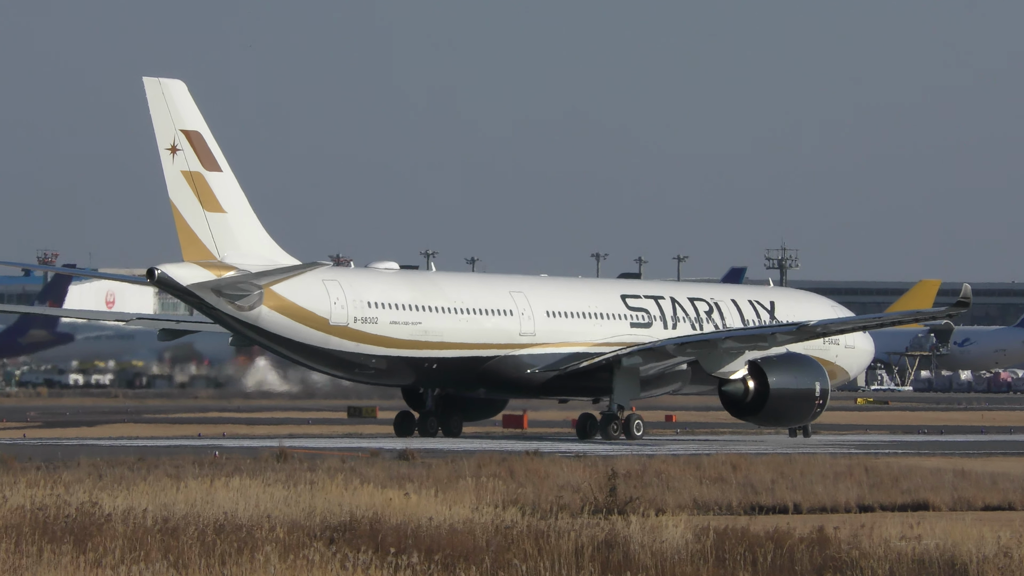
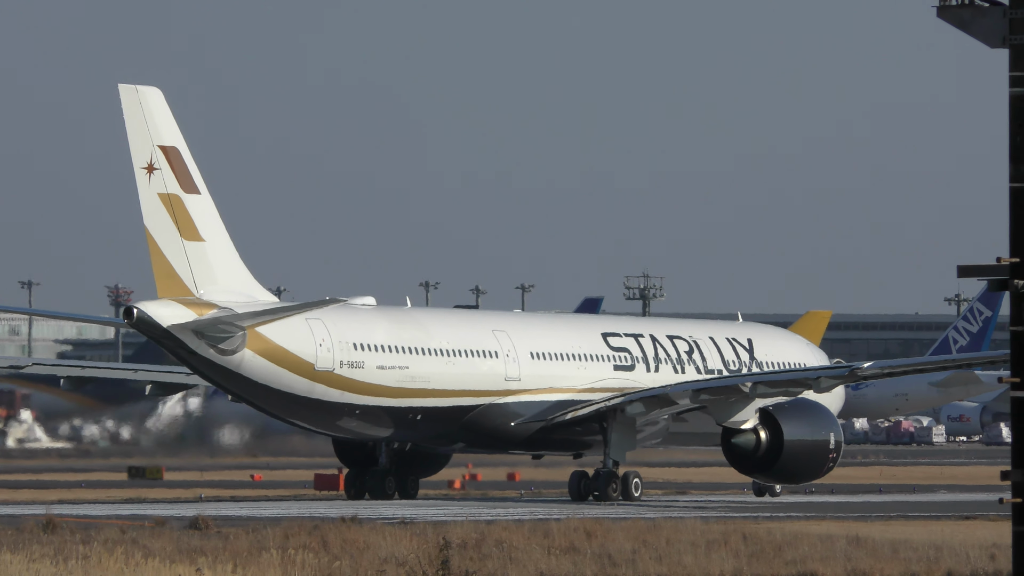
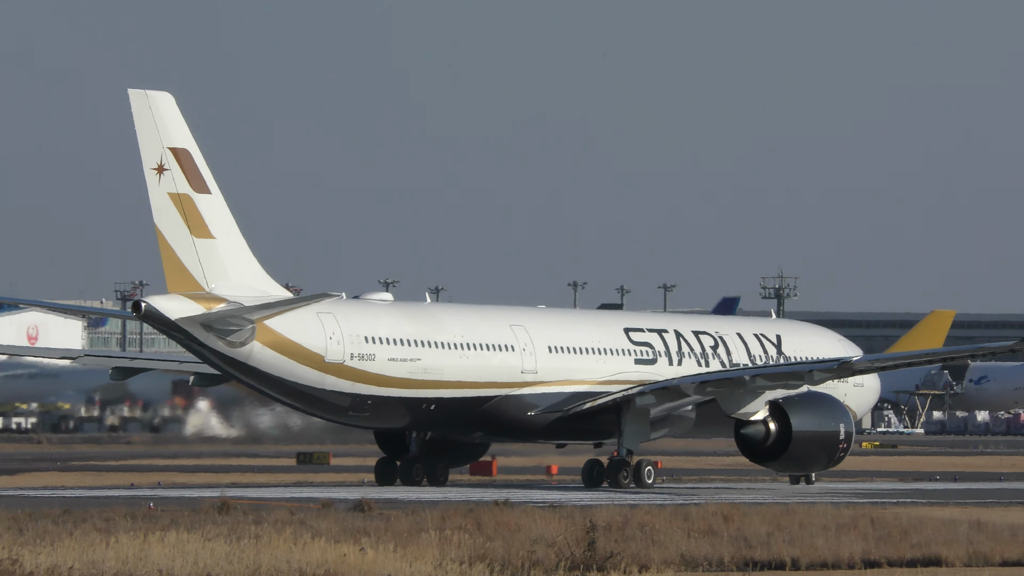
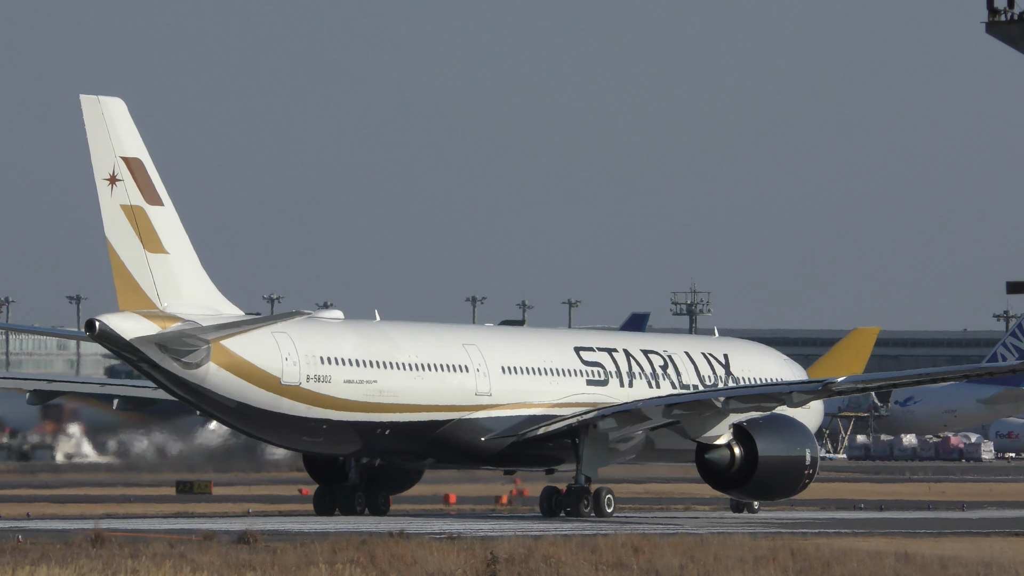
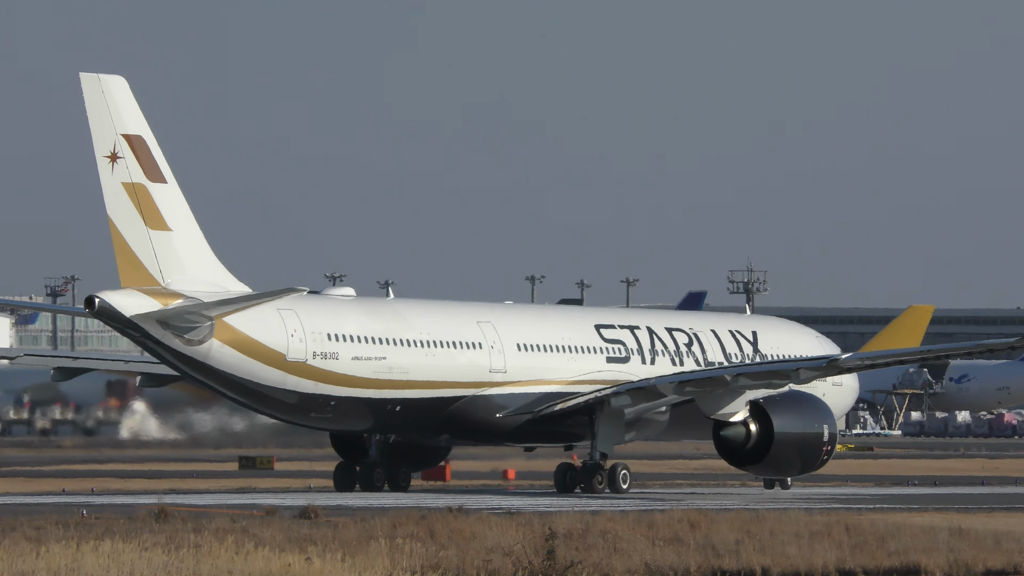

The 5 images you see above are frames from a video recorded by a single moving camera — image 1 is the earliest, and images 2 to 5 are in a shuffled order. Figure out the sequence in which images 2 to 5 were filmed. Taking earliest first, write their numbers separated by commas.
3, 5, 4, 2
